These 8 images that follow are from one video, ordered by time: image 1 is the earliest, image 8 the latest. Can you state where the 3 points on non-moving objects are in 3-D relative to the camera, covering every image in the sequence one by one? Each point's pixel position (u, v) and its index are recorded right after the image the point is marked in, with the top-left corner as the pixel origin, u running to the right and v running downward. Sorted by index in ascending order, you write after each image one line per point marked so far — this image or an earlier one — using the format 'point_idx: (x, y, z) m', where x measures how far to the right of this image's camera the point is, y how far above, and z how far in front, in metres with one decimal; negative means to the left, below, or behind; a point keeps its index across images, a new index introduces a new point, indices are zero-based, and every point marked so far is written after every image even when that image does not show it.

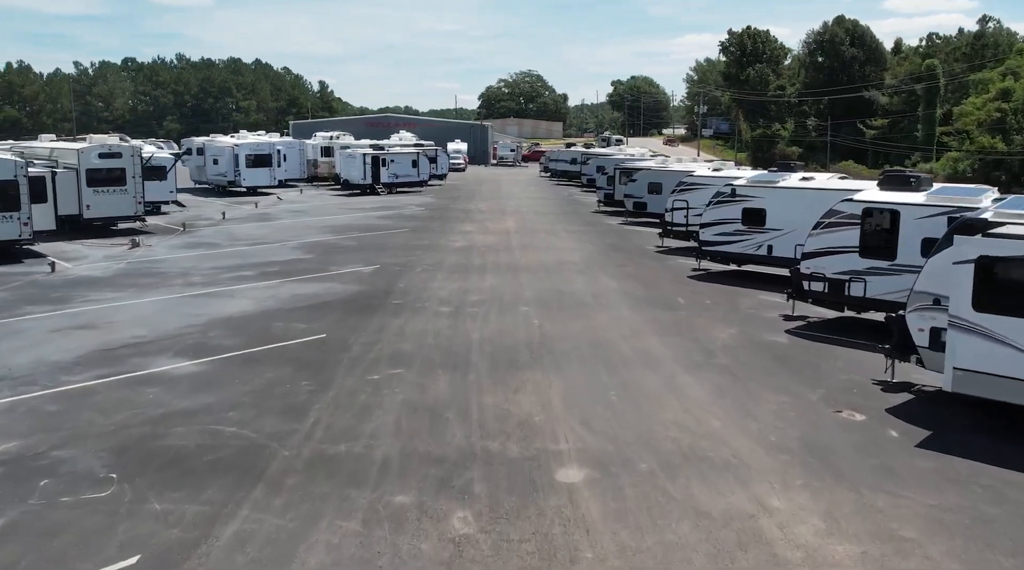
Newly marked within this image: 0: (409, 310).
0: (-2.0, -0.5, +17.4) m
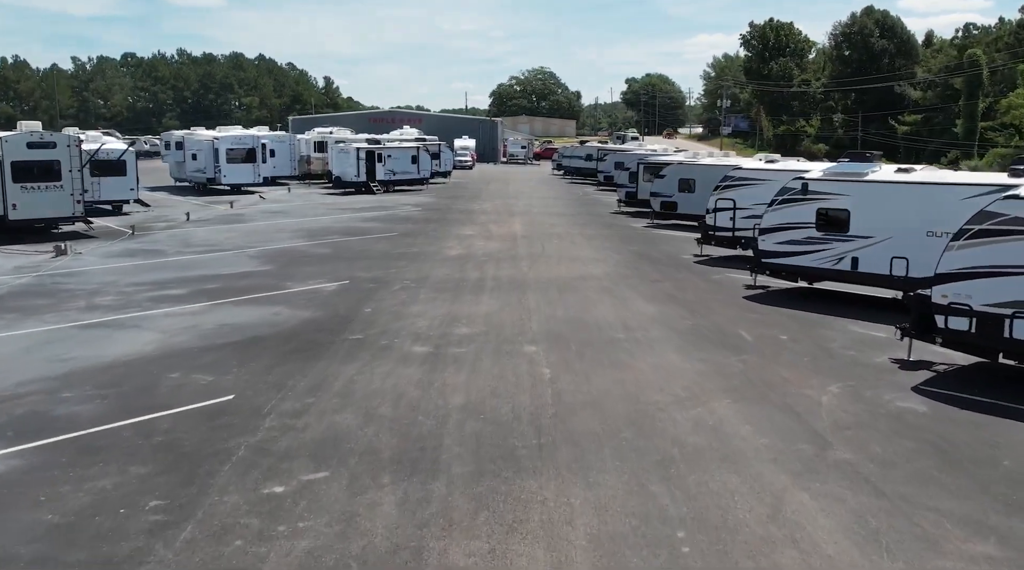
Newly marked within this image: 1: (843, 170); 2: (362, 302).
0: (-2.0, -0.9, +12.5) m
1: (+6.3, +2.2, +16.5) m
2: (-2.7, -0.3, +16.1) m
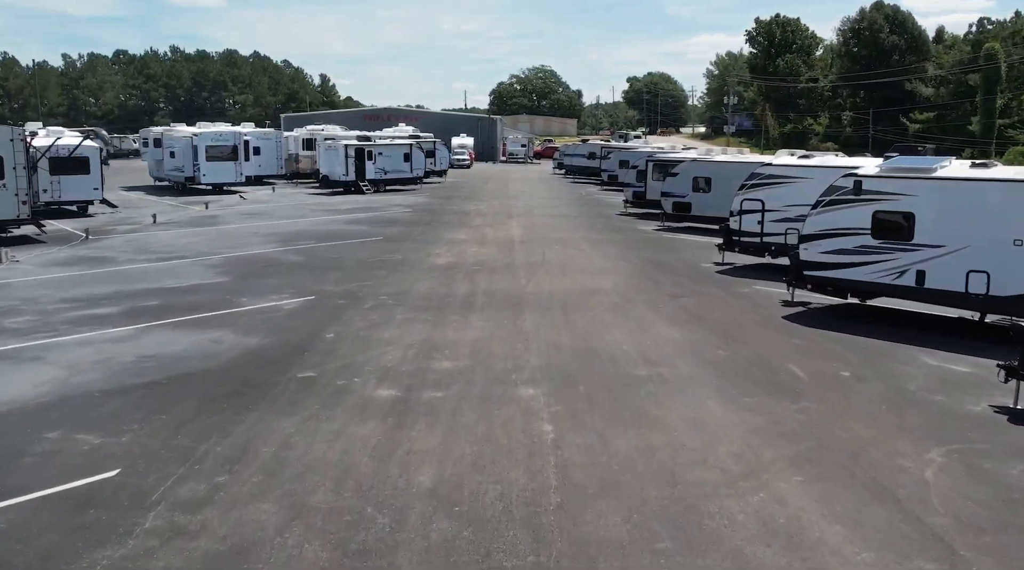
0: (-2.1, -1.2, +9.8) m
1: (+6.2, +1.9, +13.7) m
2: (-2.8, -0.6, +13.3) m
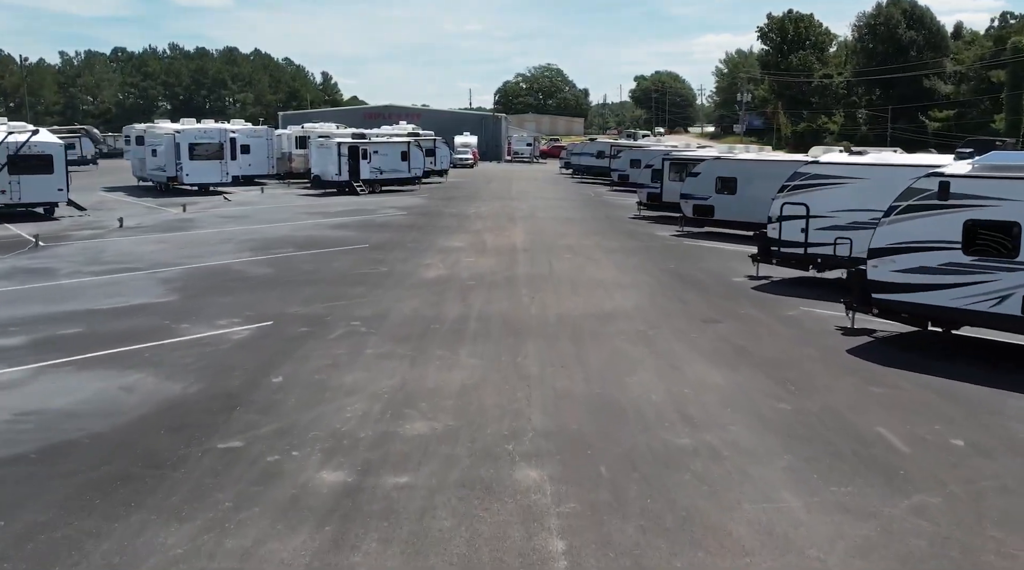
0: (-2.2, -1.5, +7.0) m
1: (+6.2, +1.5, +10.9) m
2: (-2.8, -0.9, +10.6) m
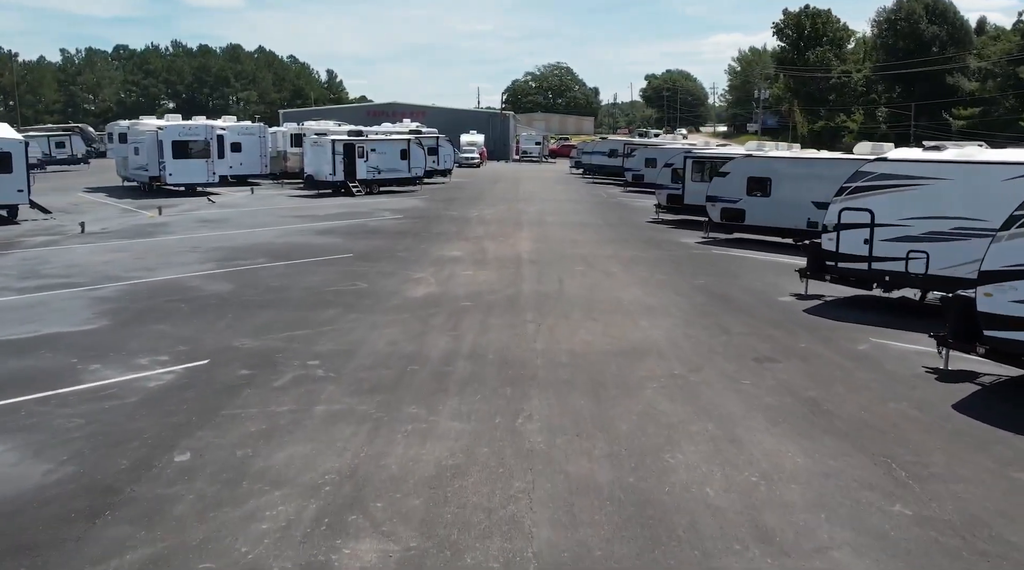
0: (-2.2, -1.9, +4.3) m
1: (+6.1, +1.2, +8.1) m
2: (-2.9, -1.3, +7.9) m
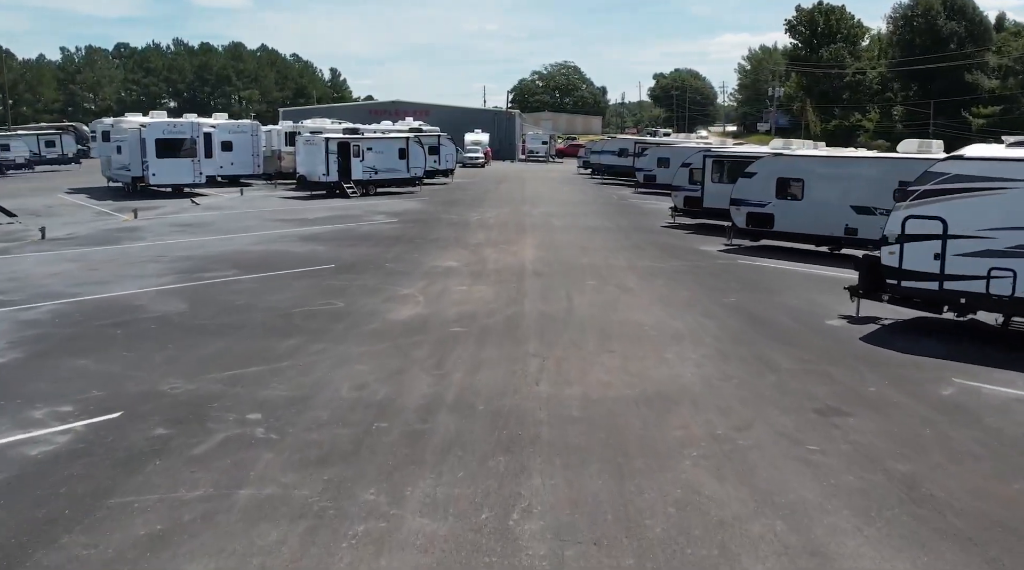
0: (-2.3, -2.2, +2.1) m
1: (+6.1, +0.9, +5.9) m
2: (-2.9, -1.5, +5.7) m
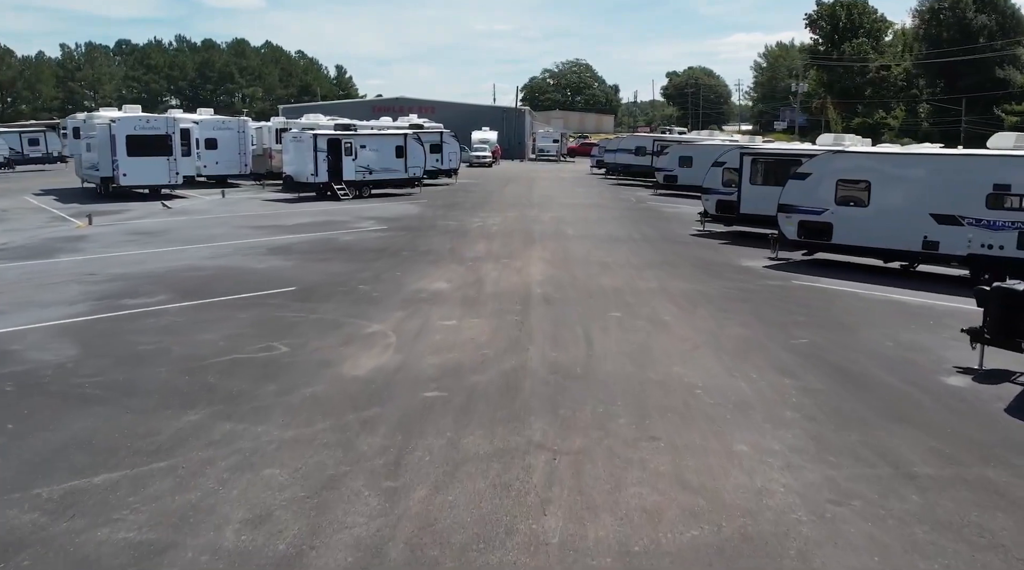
0: (-2.4, -2.6, -1.2) m
1: (+6.0, +0.4, +2.4) m
2: (-3.0, -2.0, +2.4) m
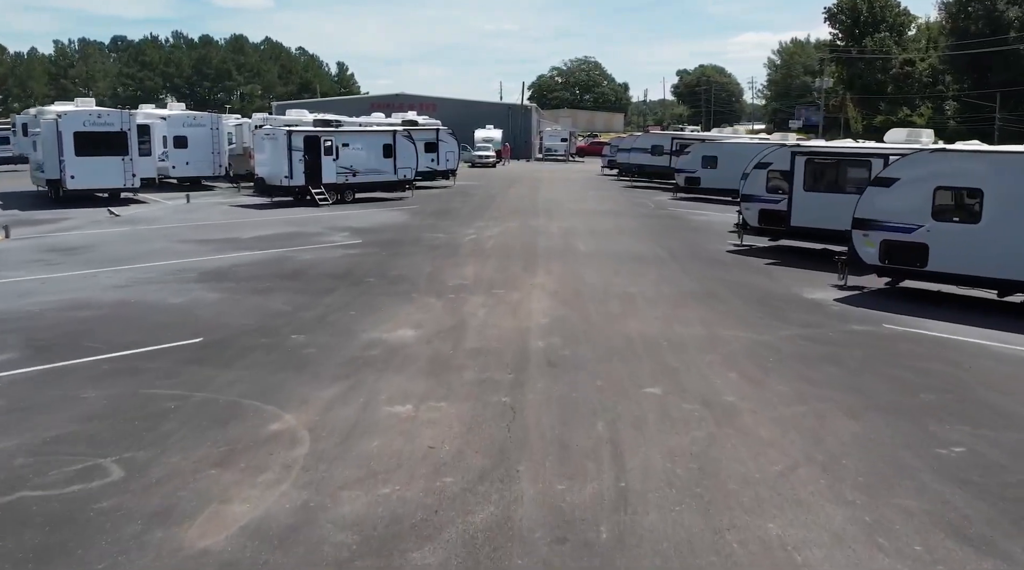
0: (-2.7, -3.2, -5.1) m
1: (+5.8, -0.2, -1.5) m
2: (-3.2, -2.6, -1.5) m
